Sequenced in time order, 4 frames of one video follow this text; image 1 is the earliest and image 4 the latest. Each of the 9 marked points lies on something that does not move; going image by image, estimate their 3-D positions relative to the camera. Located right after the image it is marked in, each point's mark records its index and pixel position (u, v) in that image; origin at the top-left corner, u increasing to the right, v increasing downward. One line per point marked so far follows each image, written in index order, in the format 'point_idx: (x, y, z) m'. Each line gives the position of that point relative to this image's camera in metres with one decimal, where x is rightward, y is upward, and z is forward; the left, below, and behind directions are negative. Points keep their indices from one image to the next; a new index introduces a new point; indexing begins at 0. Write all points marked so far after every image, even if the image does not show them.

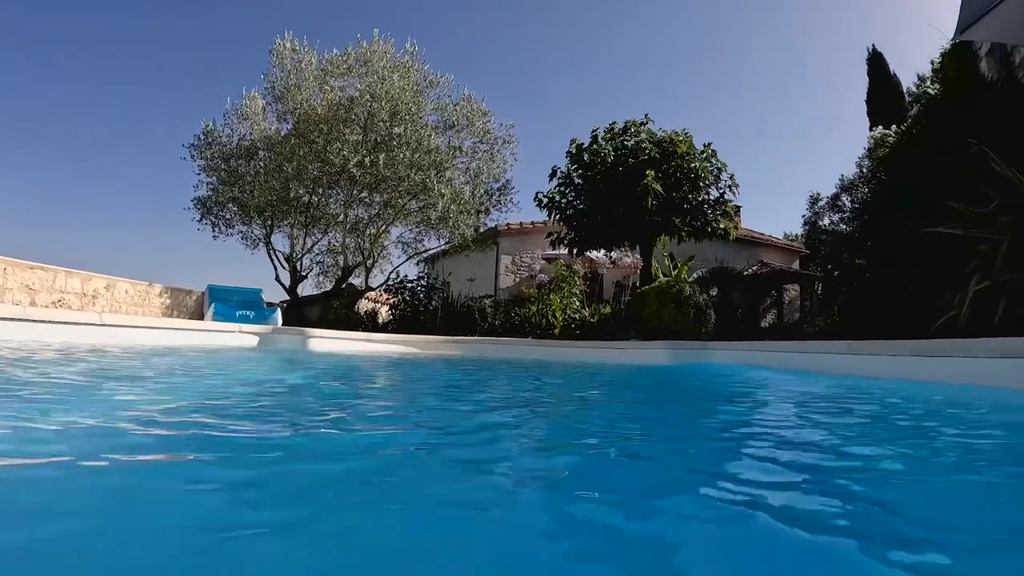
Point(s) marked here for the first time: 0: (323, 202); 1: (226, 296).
0: (-4.7, +2.2, +14.7) m
1: (-6.8, -0.2, +13.9) m
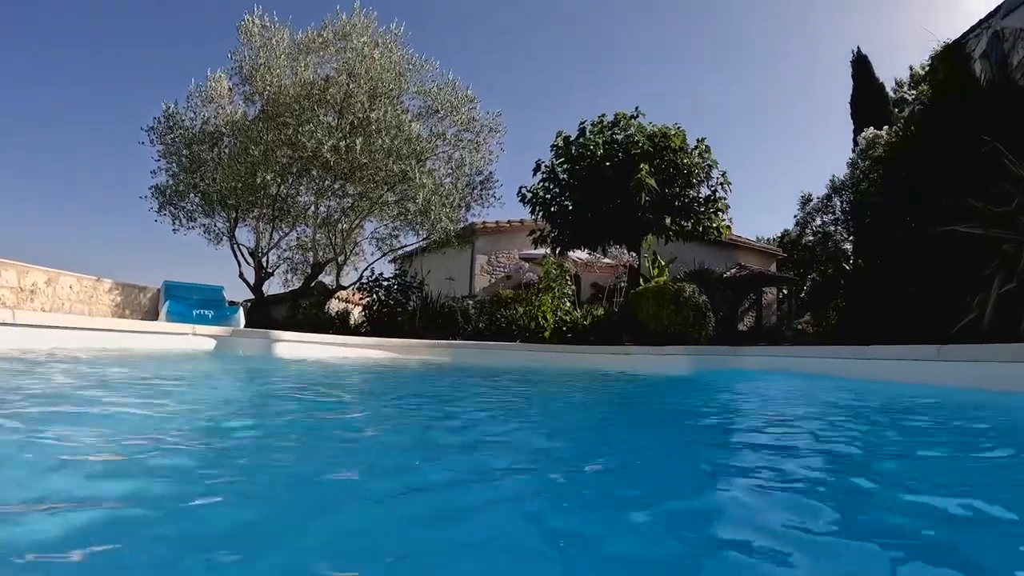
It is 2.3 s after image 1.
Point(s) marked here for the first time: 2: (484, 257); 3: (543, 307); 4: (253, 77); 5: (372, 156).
0: (-5.1, +2.2, +13.7) m
1: (-7.2, -0.1, +12.8) m
2: (-0.9, +1.0, +18.6) m
3: (+0.7, -0.4, +12.2) m
4: (-6.0, +4.9, +13.5) m
5: (-3.1, +2.9, +13.0) m
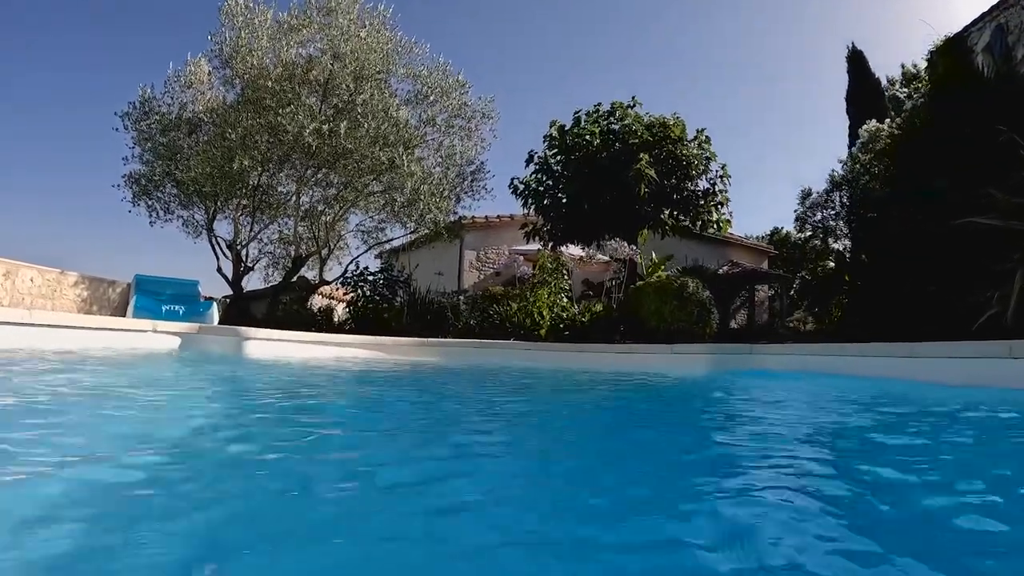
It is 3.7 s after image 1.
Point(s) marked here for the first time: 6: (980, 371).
0: (-5.3, +2.4, +13.0) m
1: (-7.4, 0.0, +12.2) m
2: (-1.2, +1.1, +18.0) m
3: (+0.5, -0.3, +11.7) m
4: (-6.1, +5.0, +12.8) m
5: (-3.3, +3.0, +12.3) m
6: (+4.9, -0.9, +6.2) m
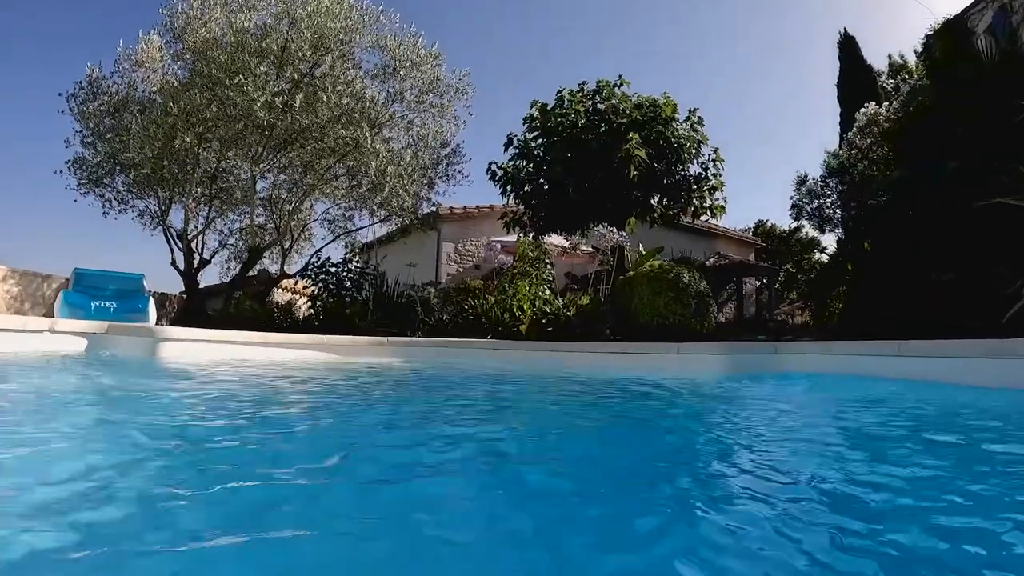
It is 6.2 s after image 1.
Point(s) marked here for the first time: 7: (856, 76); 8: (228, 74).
0: (-5.8, +2.5, +12.0) m
1: (-7.8, +0.1, +11.1) m
2: (-1.8, +1.3, +17.1) m
3: (+0.1, -0.2, +10.8) m
4: (-6.6, +5.1, +11.7) m
5: (-3.7, +3.1, +11.3) m
6: (+4.7, -0.8, +5.5) m
7: (+11.4, +7.0, +19.4) m
8: (-5.4, +4.0, +11.2) m
